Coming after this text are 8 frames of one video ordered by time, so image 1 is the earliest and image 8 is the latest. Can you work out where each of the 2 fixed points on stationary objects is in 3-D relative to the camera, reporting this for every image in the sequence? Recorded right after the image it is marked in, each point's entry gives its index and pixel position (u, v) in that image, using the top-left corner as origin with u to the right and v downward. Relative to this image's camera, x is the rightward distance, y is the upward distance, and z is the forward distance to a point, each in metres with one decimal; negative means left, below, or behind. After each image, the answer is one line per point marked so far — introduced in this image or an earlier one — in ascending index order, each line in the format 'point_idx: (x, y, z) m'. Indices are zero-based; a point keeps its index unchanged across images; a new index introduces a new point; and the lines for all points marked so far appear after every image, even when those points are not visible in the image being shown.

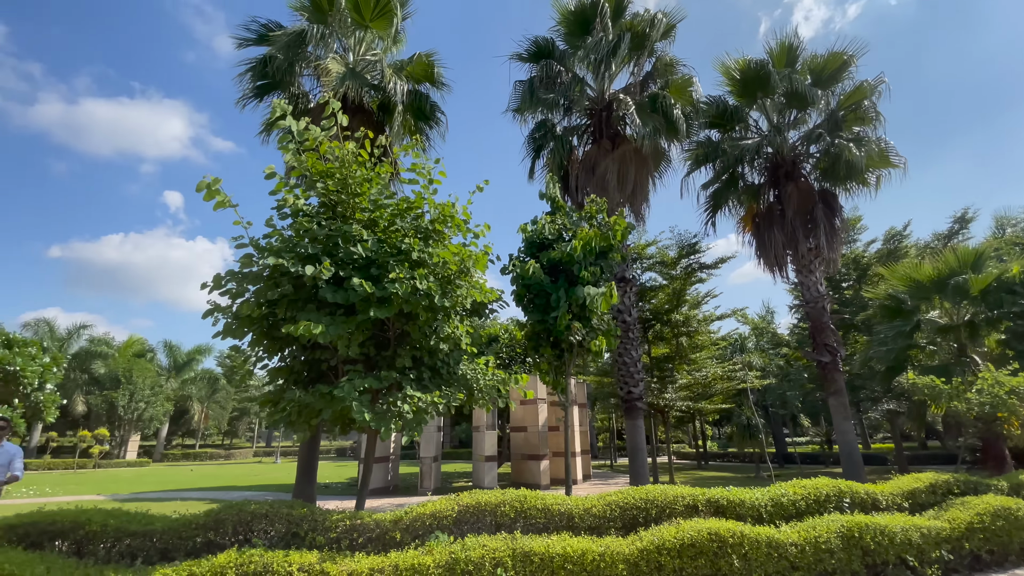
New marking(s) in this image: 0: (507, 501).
0: (-0.1, -2.3, +5.1) m
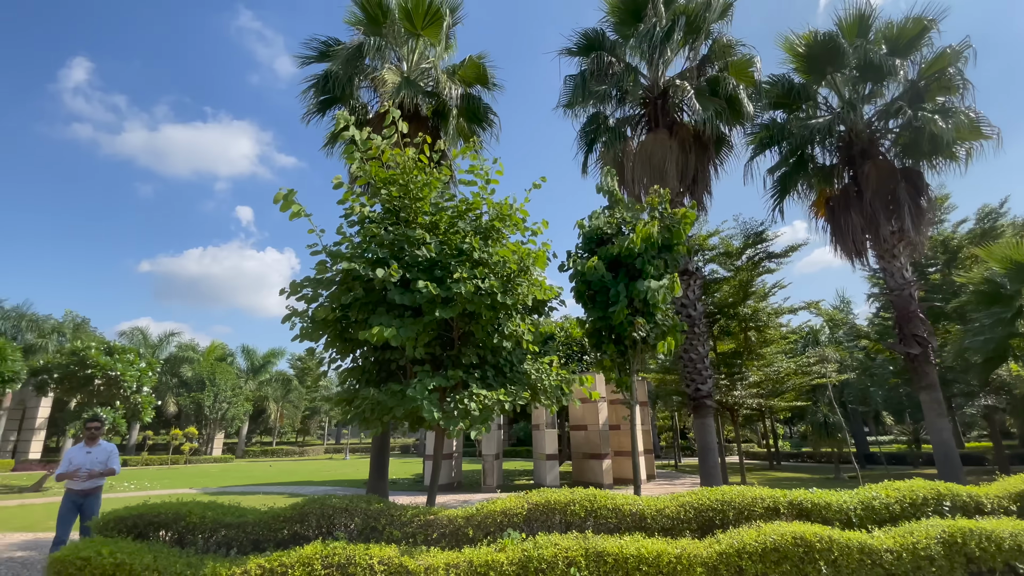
0: (+0.7, -2.2, +5.0) m
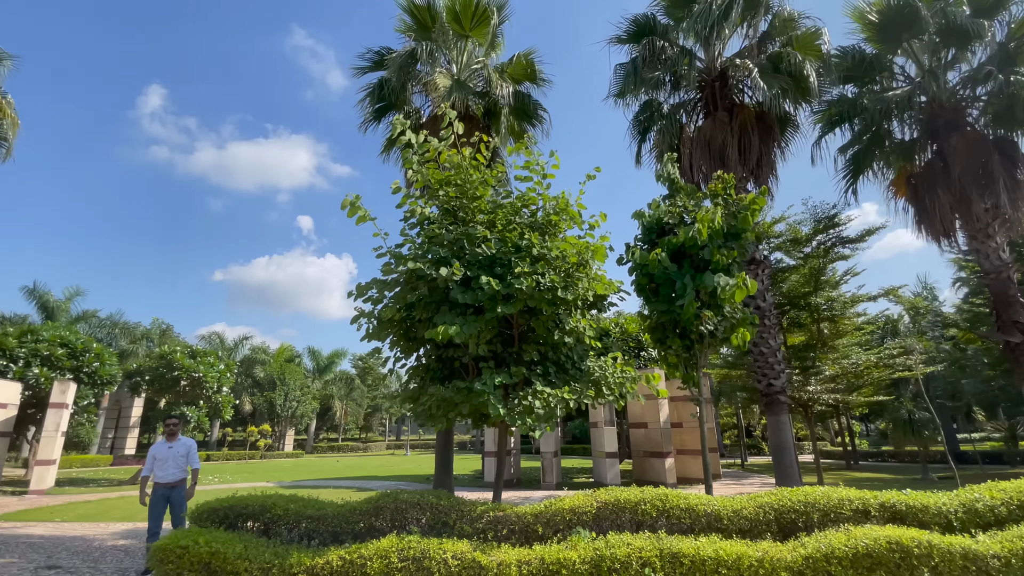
0: (+1.4, -2.1, +4.9) m
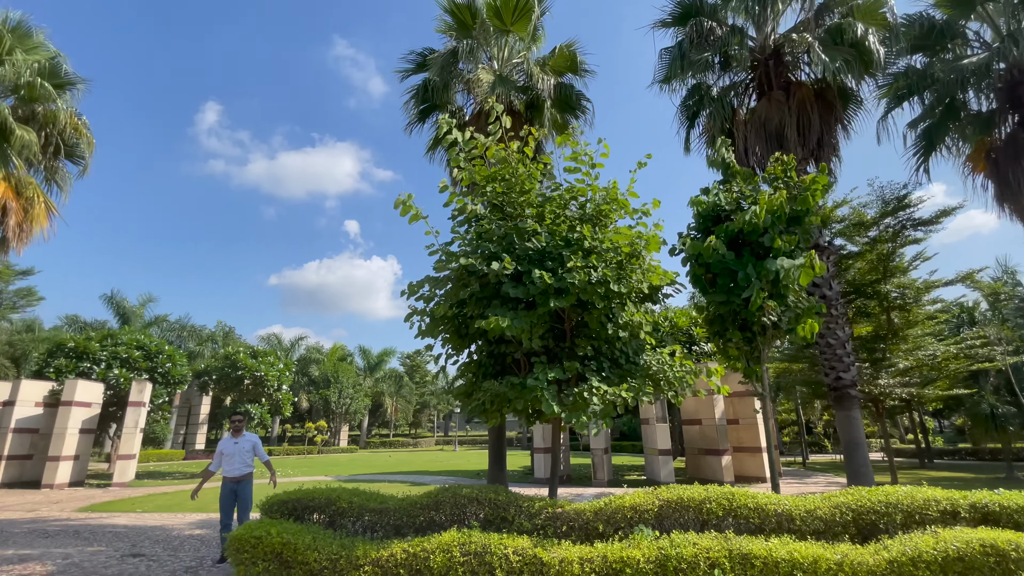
0: (+2.0, -2.0, +4.7) m
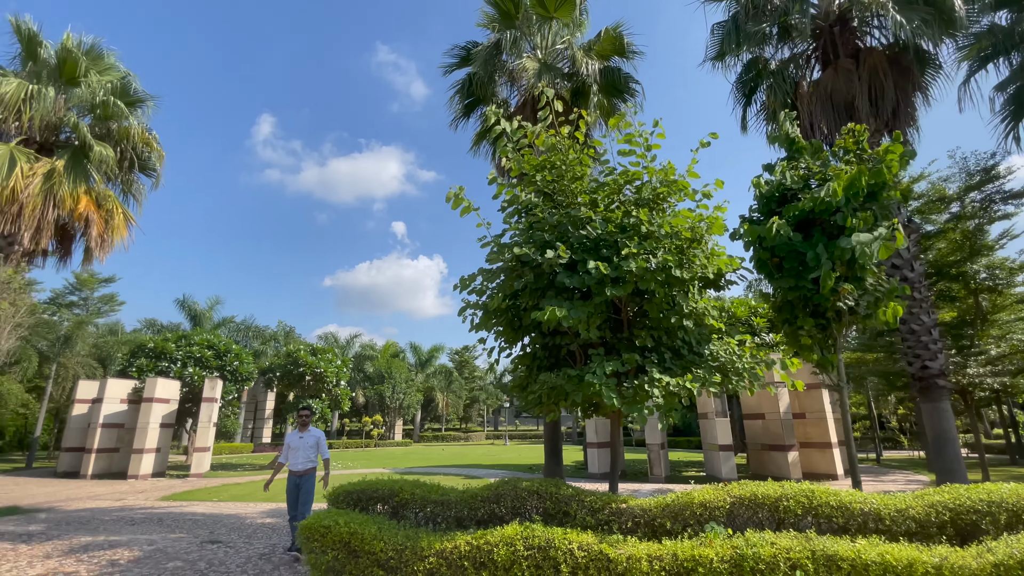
0: (+2.5, -1.9, +4.4) m
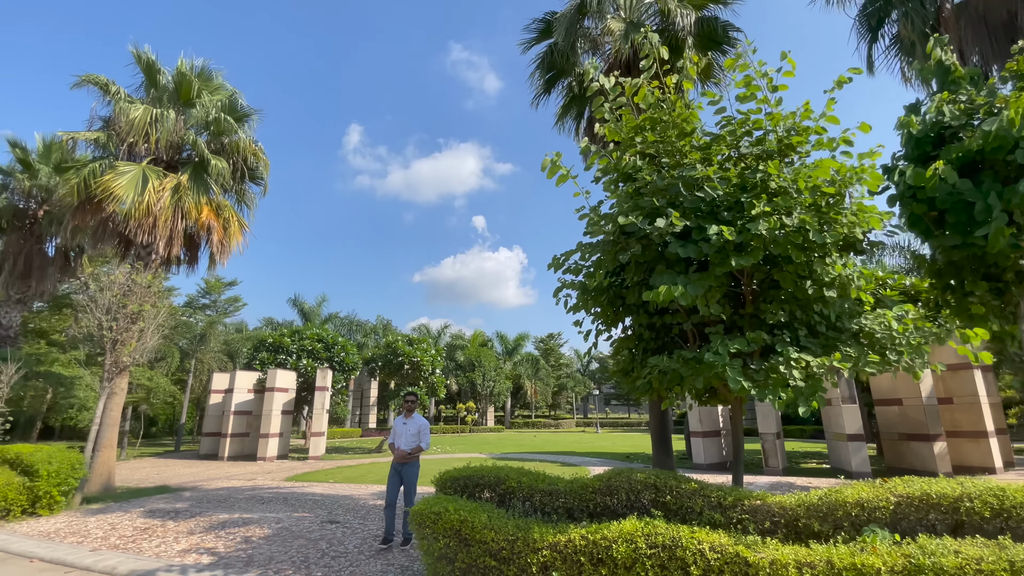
0: (+3.5, -1.6, +3.6) m
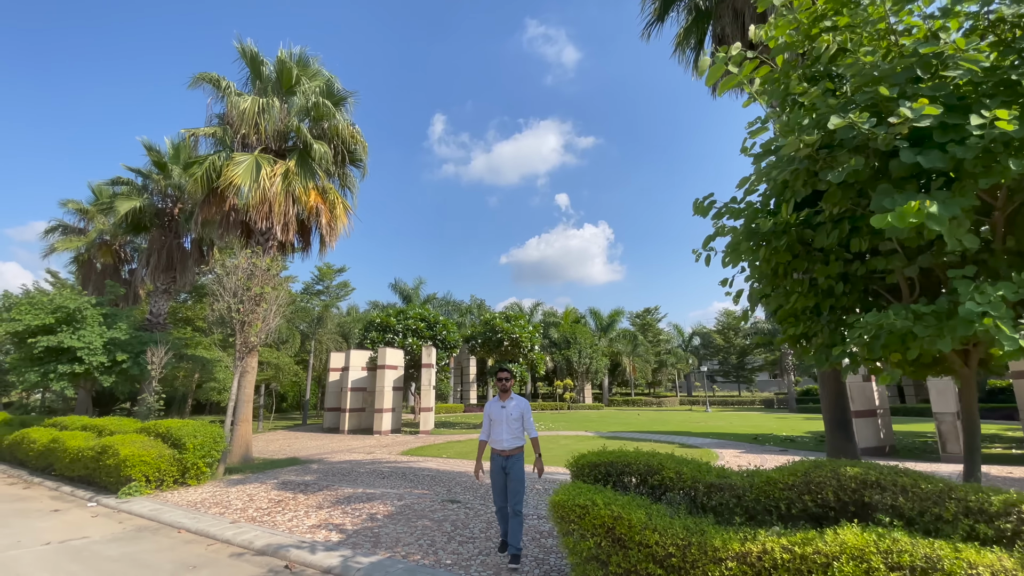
0: (+4.4, -1.0, +2.2) m
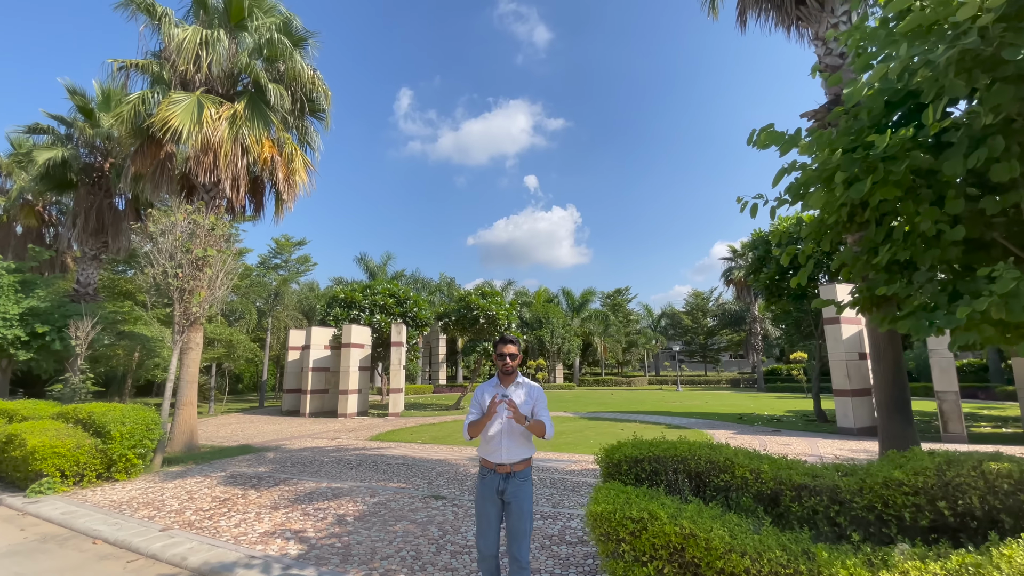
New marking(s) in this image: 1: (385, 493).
0: (+4.7, -0.8, +1.5) m
1: (-1.6, -2.6, +6.0) m
